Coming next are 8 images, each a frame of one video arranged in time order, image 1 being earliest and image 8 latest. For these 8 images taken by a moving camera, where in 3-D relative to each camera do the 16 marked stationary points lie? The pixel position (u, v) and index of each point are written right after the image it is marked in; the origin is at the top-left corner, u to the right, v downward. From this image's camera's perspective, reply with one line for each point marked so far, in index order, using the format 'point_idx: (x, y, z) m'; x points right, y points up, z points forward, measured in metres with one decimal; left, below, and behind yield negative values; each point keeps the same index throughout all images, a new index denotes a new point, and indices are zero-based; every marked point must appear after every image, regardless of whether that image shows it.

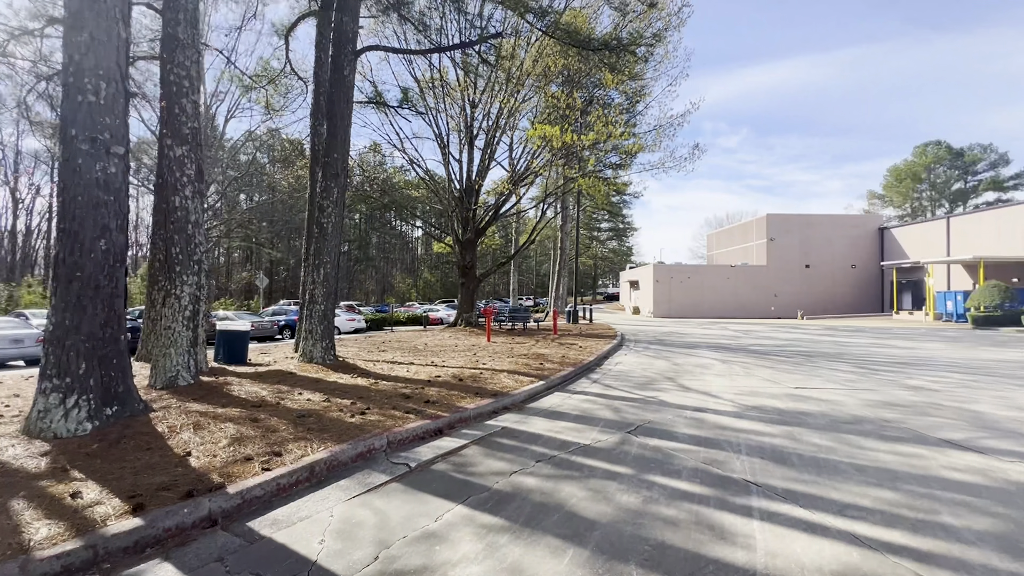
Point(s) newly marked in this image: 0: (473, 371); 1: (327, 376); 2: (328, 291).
0: (-0.7, -1.6, +8.9) m
1: (-3.1, -1.5, +7.9) m
2: (-3.5, -0.1, +9.1) m
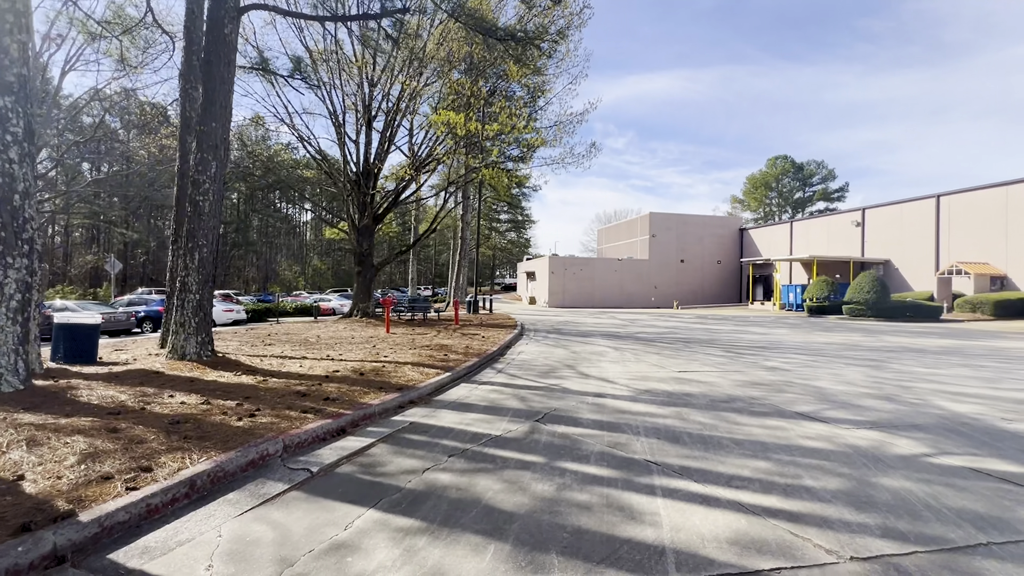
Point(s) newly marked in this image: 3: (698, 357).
0: (-2.5, -1.4, +8.4) m
1: (-4.6, -1.3, +7.0) m
2: (-5.2, +0.2, +8.0) m
3: (+4.9, -1.8, +12.3) m
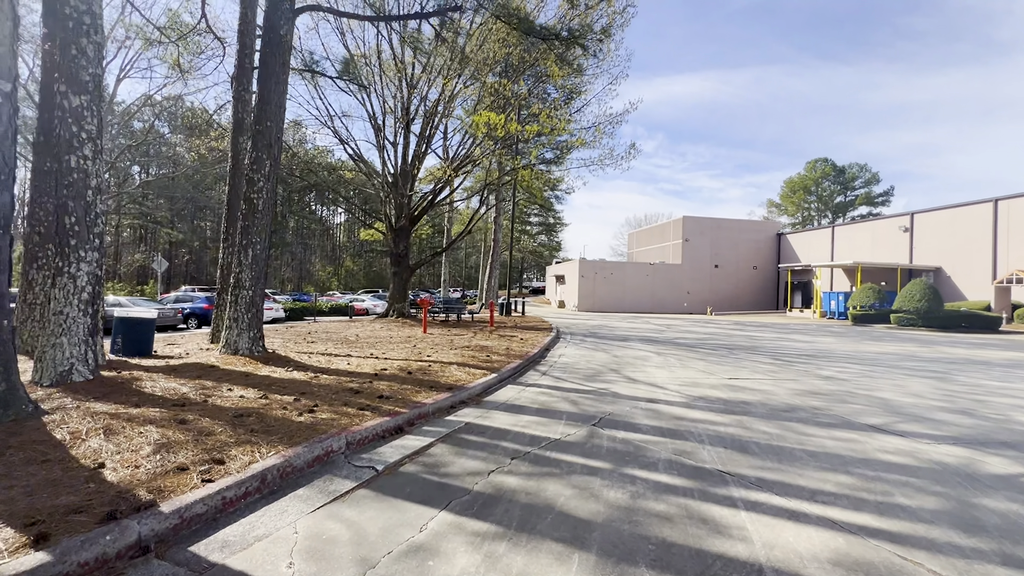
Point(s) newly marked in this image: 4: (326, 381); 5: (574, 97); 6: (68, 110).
0: (-1.7, -1.4, +8.4) m
1: (-3.8, -1.2, +7.0) m
2: (-4.4, +0.2, +8.1) m
3: (+5.9, -1.9, +11.9) m
4: (-2.6, -1.3, +6.5) m
5: (+2.4, +7.5, +18.6) m
6: (-5.3, +2.1, +5.6) m
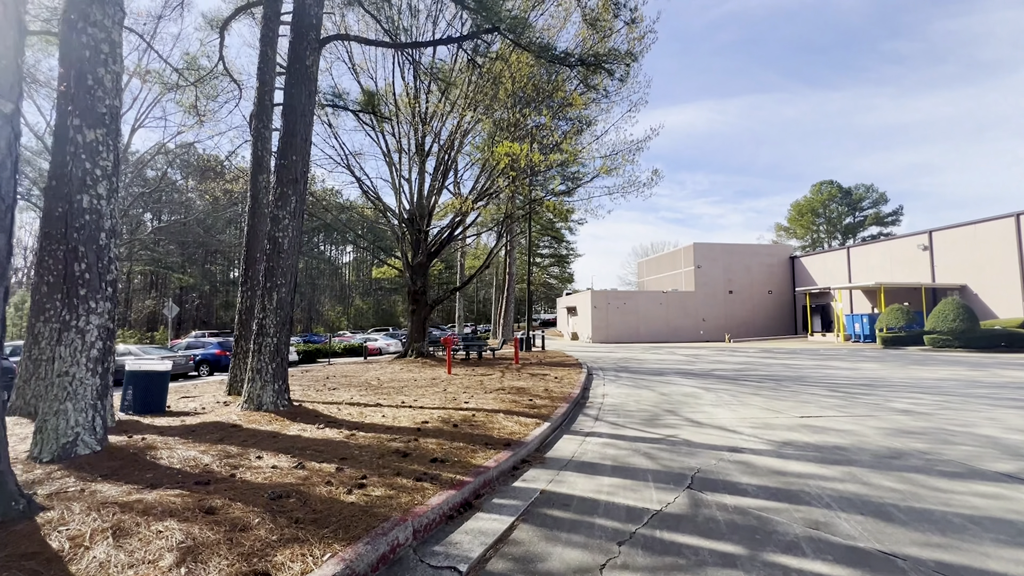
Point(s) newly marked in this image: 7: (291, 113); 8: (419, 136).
0: (-0.8, -2.0, +7.6) m
1: (-3.0, -1.9, +6.2) m
2: (-3.6, -0.5, +7.4) m
3: (+6.8, -2.5, +10.9) m
4: (-1.8, -1.8, +5.6) m
5: (+3.1, +6.3, +18.3) m
6: (-4.6, +1.5, +5.0) m
7: (-3.6, +2.9, +7.7) m
8: (-3.8, +6.2, +19.2) m
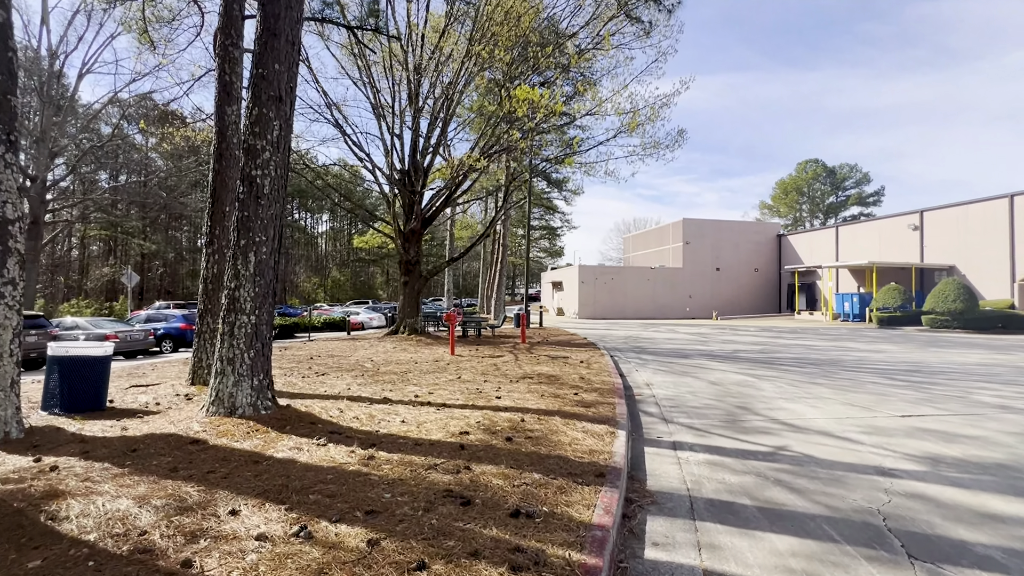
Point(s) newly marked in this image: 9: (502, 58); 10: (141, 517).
0: (-0.1, -1.6, +5.8) m
1: (-2.2, -1.5, +4.4) m
2: (-2.9, 0.0, +5.4) m
3: (+7.3, -2.0, +9.5) m
4: (-1.0, -1.5, +3.8) m
5: (+3.4, +7.2, +16.2) m
6: (-3.7, +1.9, +2.9) m
7: (-2.8, +3.3, +5.6) m
8: (-3.5, +7.3, +16.8) m
9: (-0.3, +7.2, +14.8) m
10: (-2.3, -1.4, +3.0) m
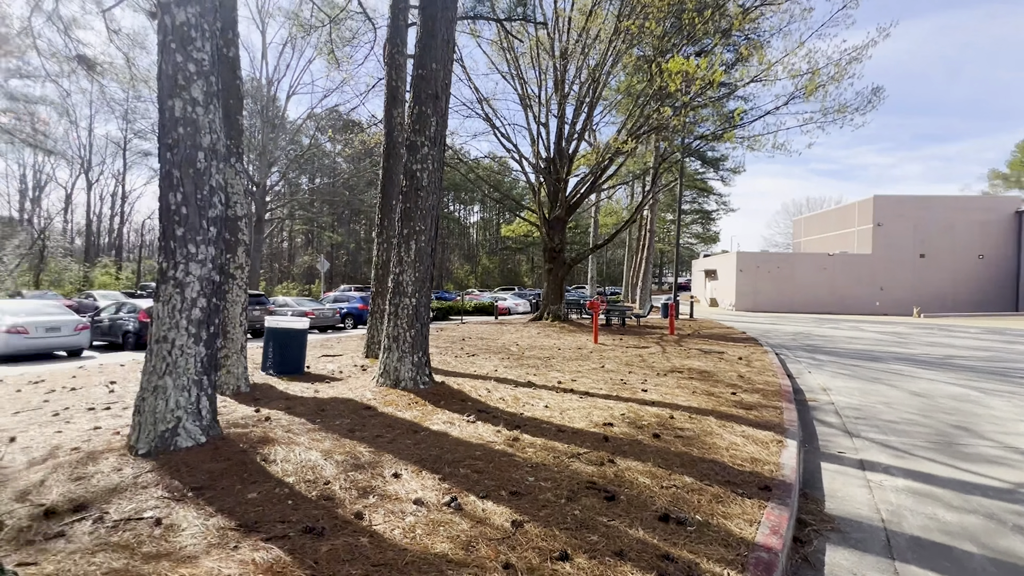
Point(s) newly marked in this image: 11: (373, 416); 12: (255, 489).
0: (+1.6, -1.4, +5.5) m
1: (-0.9, -1.3, +4.7) m
2: (-1.1, +0.1, +5.9) m
3: (+9.8, -1.9, +6.9) m
4: (+0.2, -1.4, +3.8) m
5: (+8.1, +7.5, +14.1) m
6: (-2.7, +2.0, +3.7) m
7: (-1.0, +3.5, +5.9) m
8: (+1.7, +7.7, +16.8) m
9: (+4.2, +7.6, +13.9) m
10: (-1.4, -1.3, +3.4) m
11: (-1.4, -1.3, +4.8) m
12: (-1.7, -1.3, +3.1) m
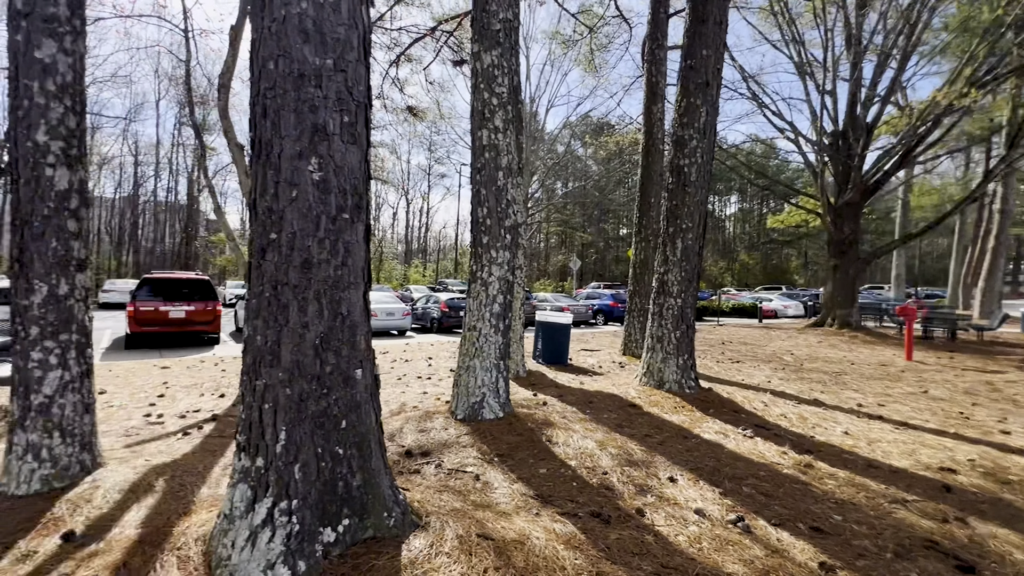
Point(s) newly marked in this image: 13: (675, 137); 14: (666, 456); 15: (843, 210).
0: (+4.3, -1.5, +4.0) m
1: (+1.8, -1.3, +4.5) m
2: (+2.1, +0.1, +5.7) m
3: (+12.1, -2.1, +1.2) m
4: (+2.3, -1.4, +3.2) m
5: (+14.3, +7.4, +8.3) m
6: (-0.3, +2.0, +4.5) m
7: (+2.3, +3.5, +5.6) m
8: (+10.0, +7.7, +13.7) m
9: (+10.7, +7.6, +10.0) m
10: (+0.7, -1.3, +3.6) m
11: (+1.3, -1.3, +4.8) m
12: (+0.2, -1.3, +3.5) m
13: (+2.0, +1.9, +5.8) m
14: (+1.2, -1.3, +3.8) m
15: (+10.9, +2.6, +15.6) m
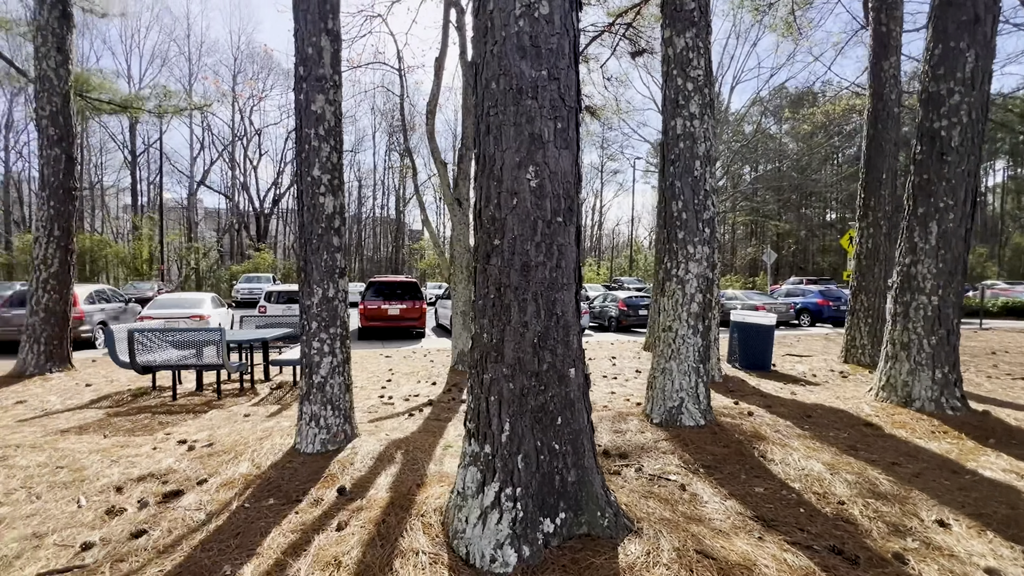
0: (+5.6, -1.4, +2.2) m
1: (+3.4, -1.3, +3.5) m
2: (+4.1, +0.2, +4.5) m
3: (+11.9, -1.9, -3.2) m
4: (+3.4, -1.4, +2.2) m
5: (+16.4, +7.7, +2.6) m
6: (+1.5, +2.0, +4.2) m
7: (+4.2, +3.6, +4.4) m
8: (+14.3, +7.9, +9.2) m
9: (+13.7, +7.7, +5.5) m
10: (+2.1, -1.3, +3.1) m
11: (+3.1, -1.3, +4.0) m
12: (+1.6, -1.3, +3.1) m
13: (+4.1, +1.9, +4.7) m
14: (+2.7, -1.3, +3.0) m
15: (+15.9, +2.8, +10.6) m
